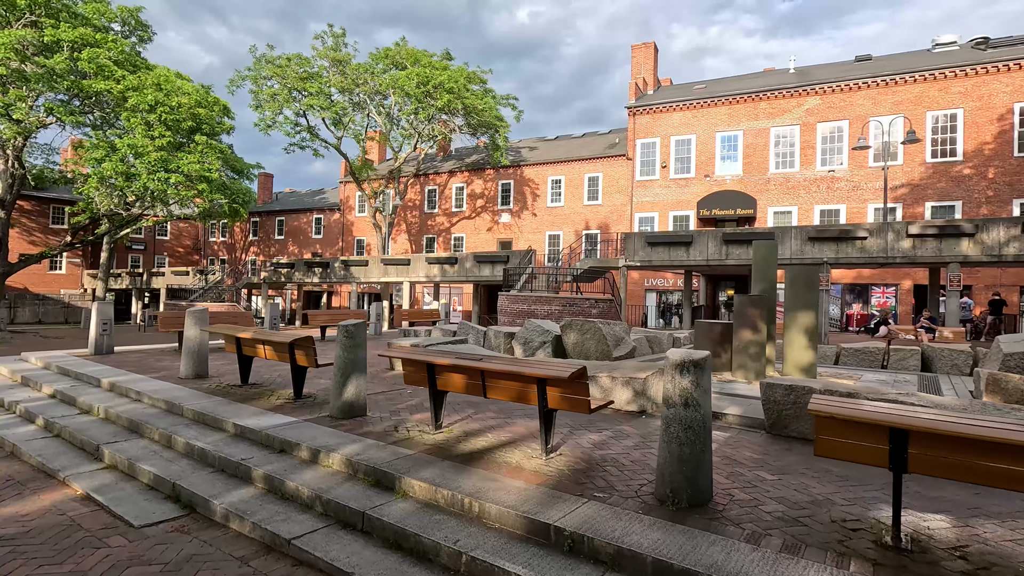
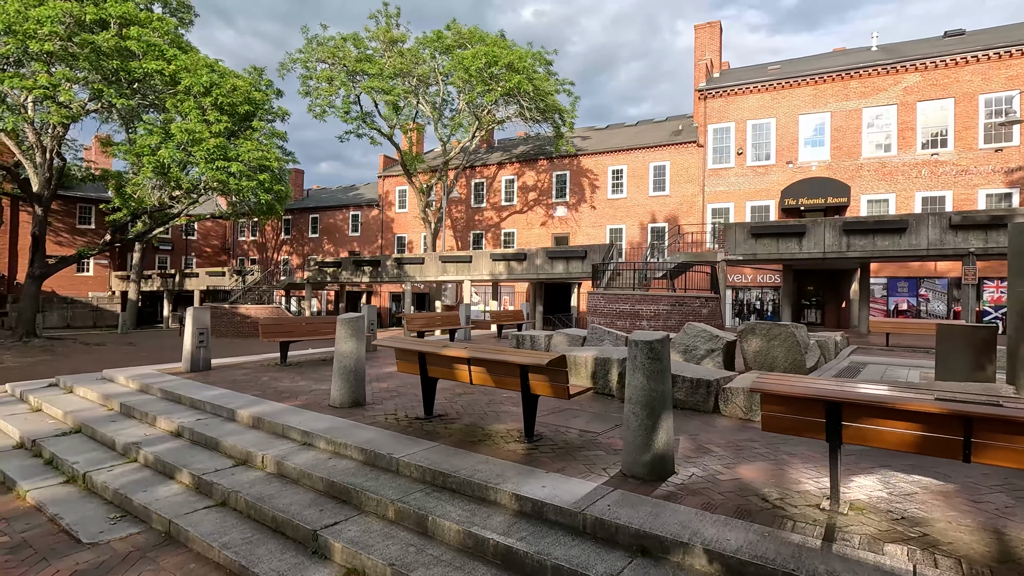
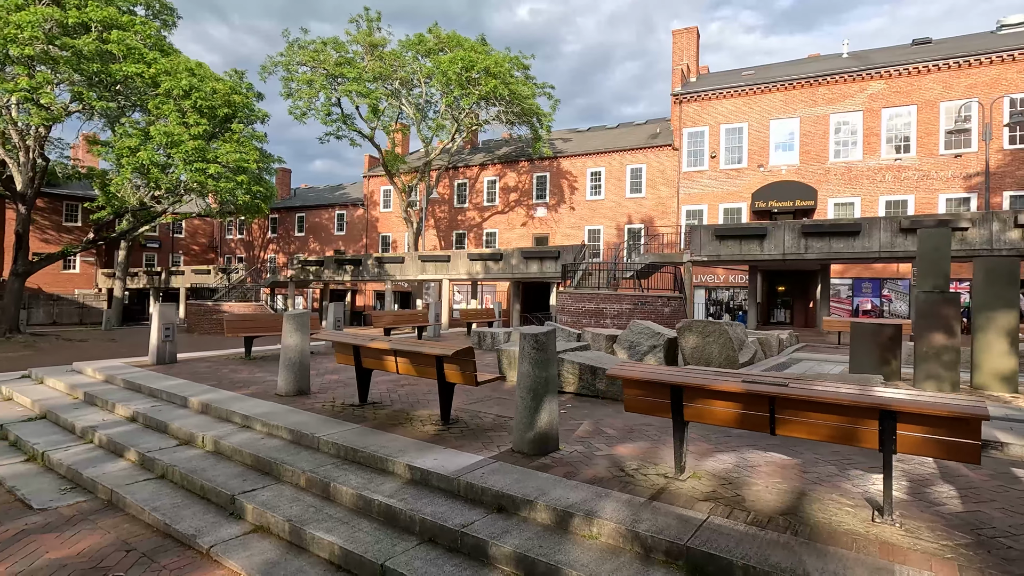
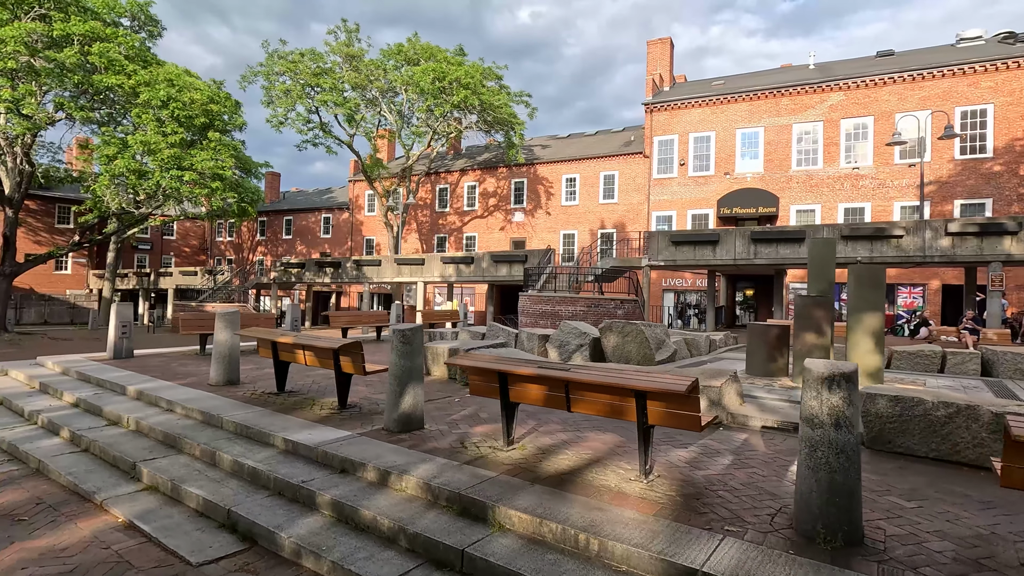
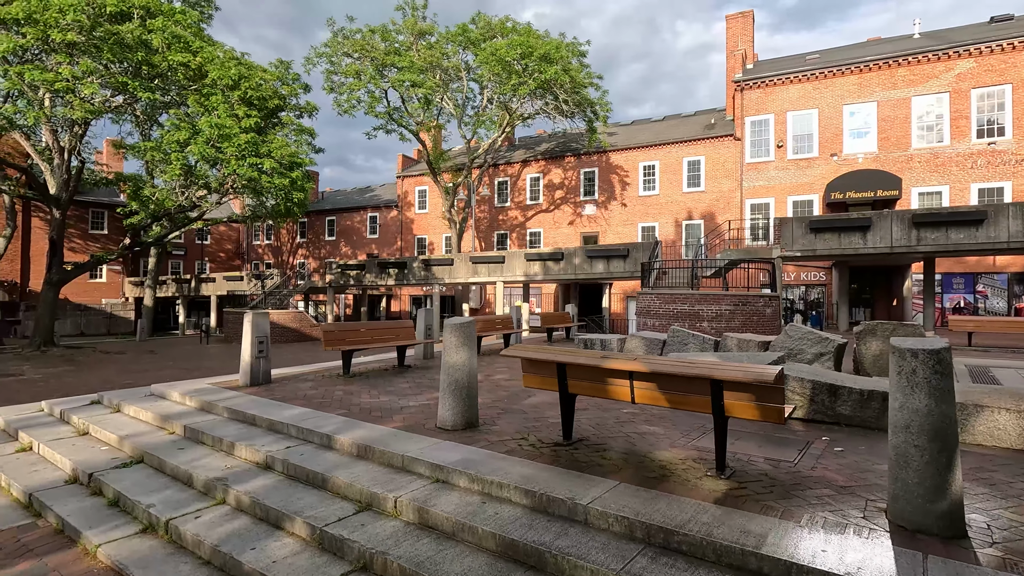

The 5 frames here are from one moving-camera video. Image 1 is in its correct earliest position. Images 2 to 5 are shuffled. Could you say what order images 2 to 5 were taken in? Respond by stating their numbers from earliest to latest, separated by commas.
4, 3, 2, 5
